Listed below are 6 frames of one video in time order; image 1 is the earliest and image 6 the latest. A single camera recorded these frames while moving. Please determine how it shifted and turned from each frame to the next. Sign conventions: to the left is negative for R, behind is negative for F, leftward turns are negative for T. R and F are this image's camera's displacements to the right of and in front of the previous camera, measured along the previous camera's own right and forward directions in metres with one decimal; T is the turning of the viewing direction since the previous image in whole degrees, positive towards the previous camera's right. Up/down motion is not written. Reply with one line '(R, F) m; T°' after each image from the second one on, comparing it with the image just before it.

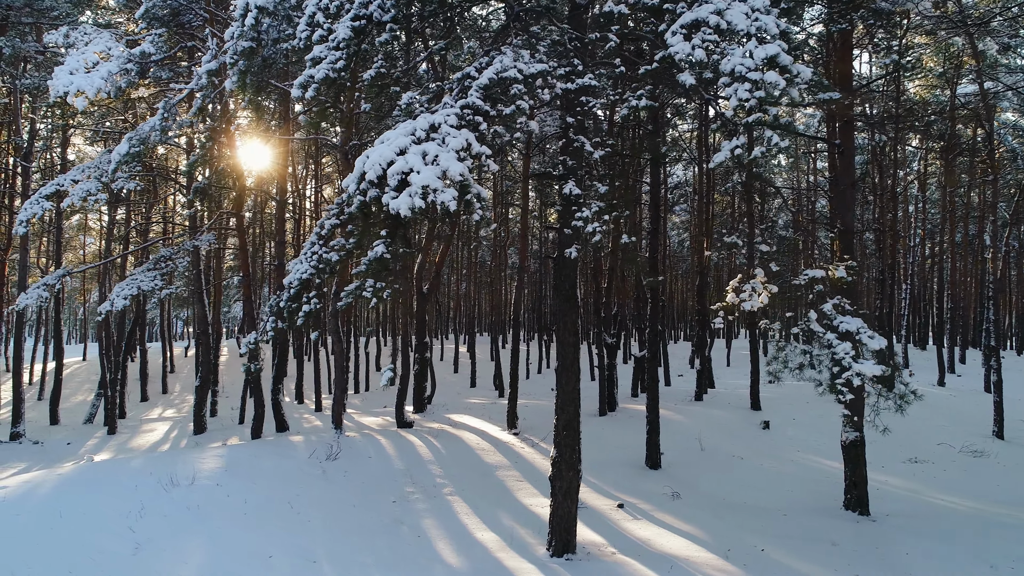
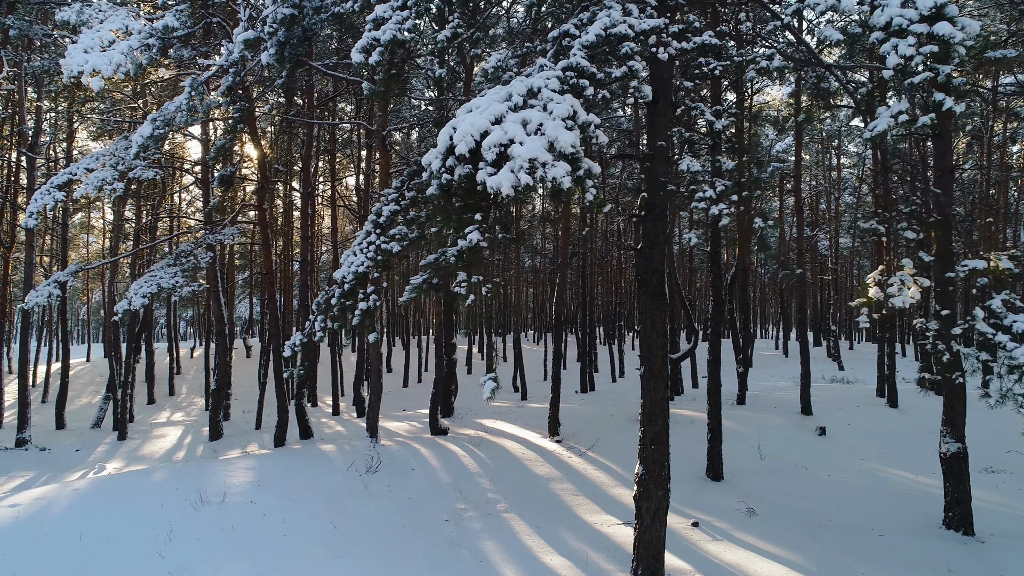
(-0.9, +0.8) m; 0°
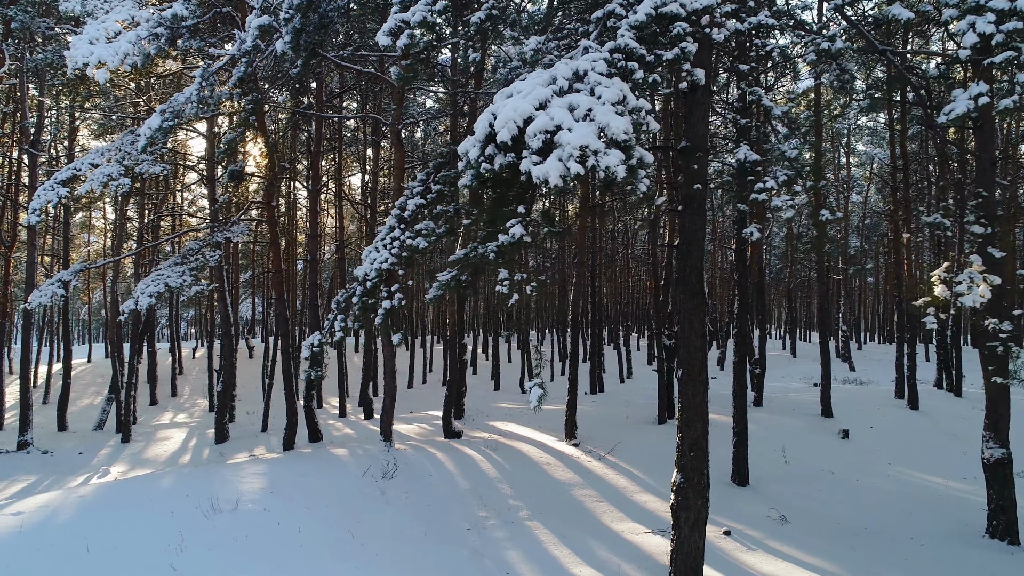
(-0.3, +0.3) m; 0°
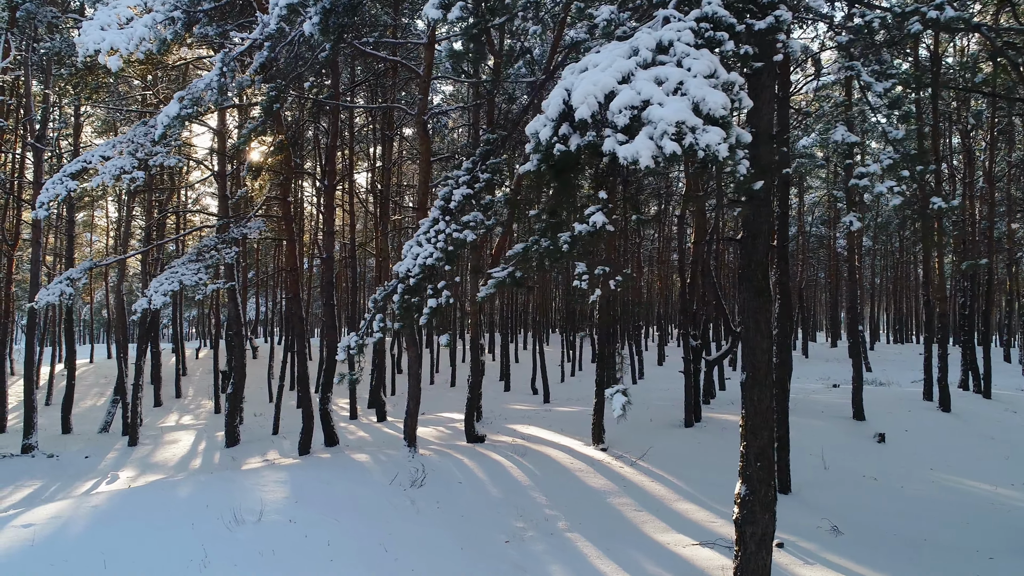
(-0.5, +0.4) m; 0°
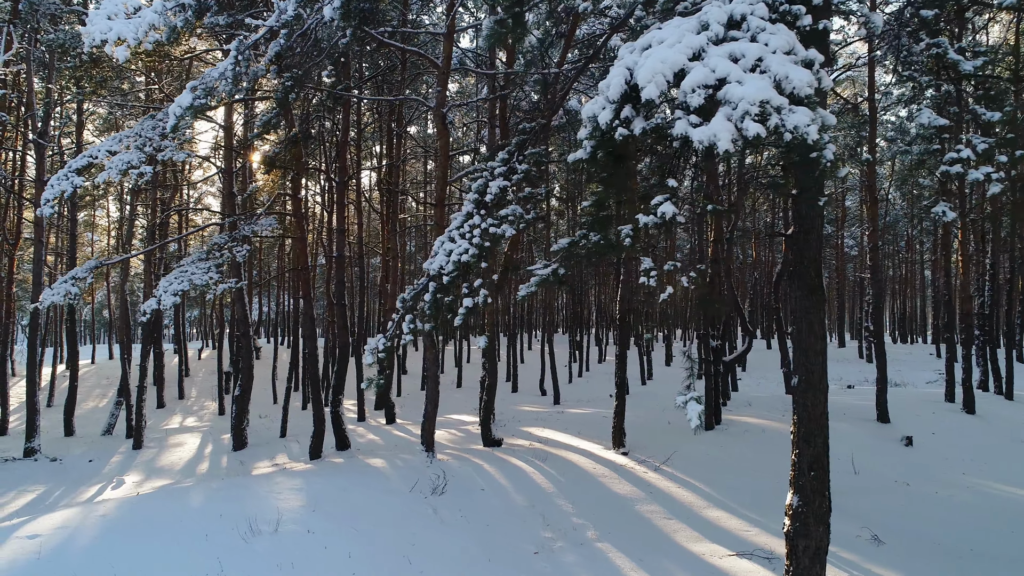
(-0.4, +0.3) m; 0°
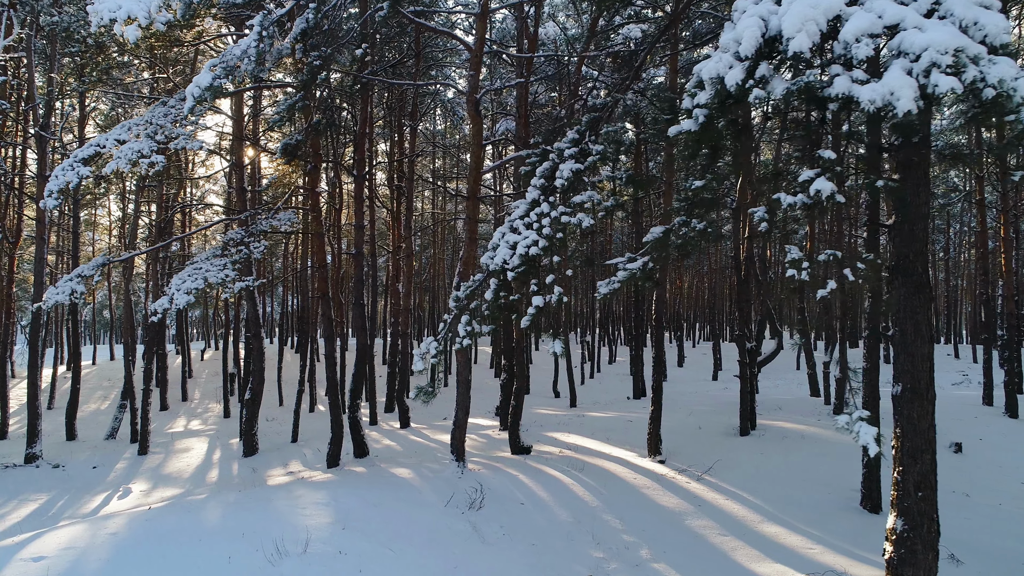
(-0.6, +0.6) m; 0°
